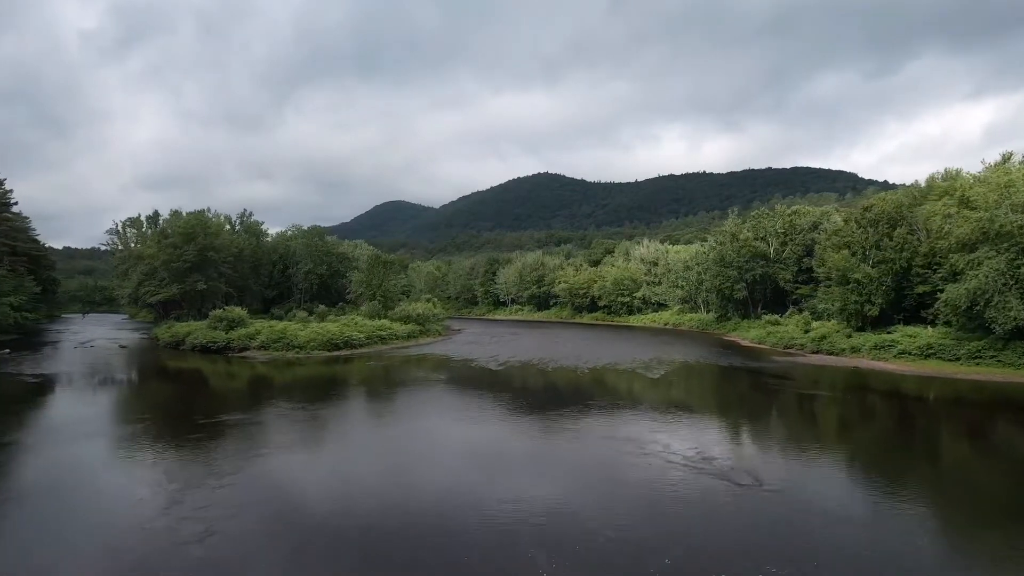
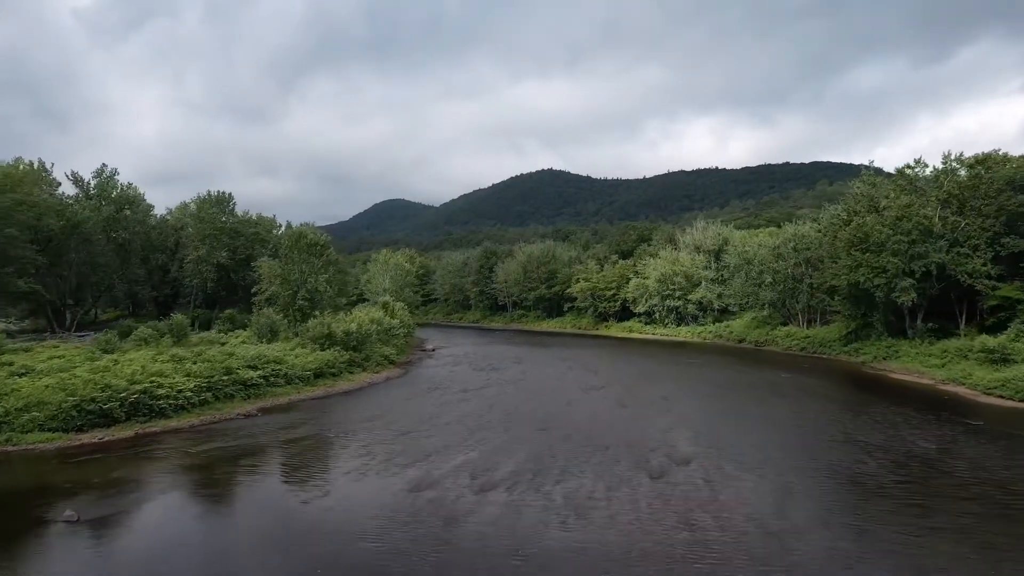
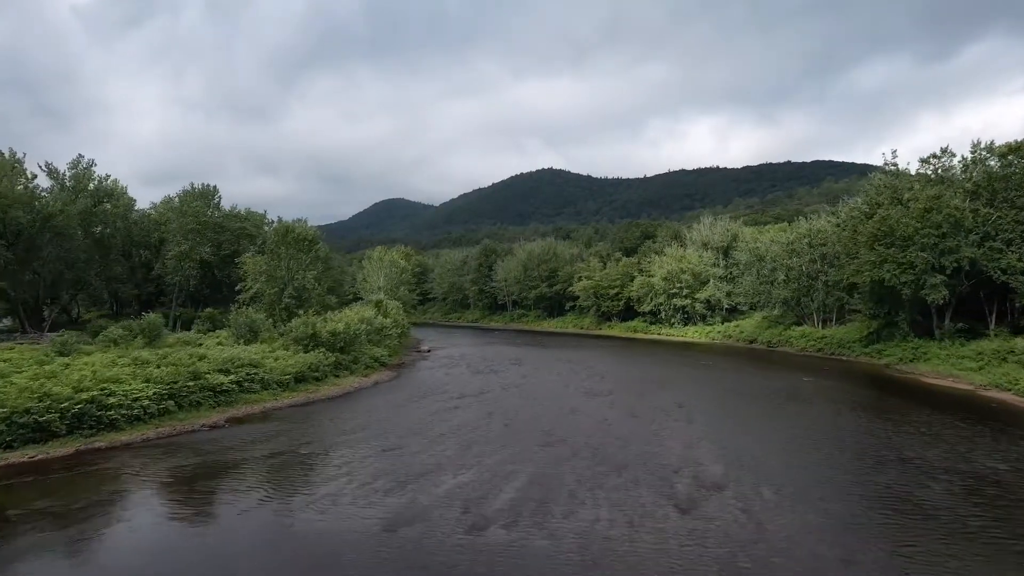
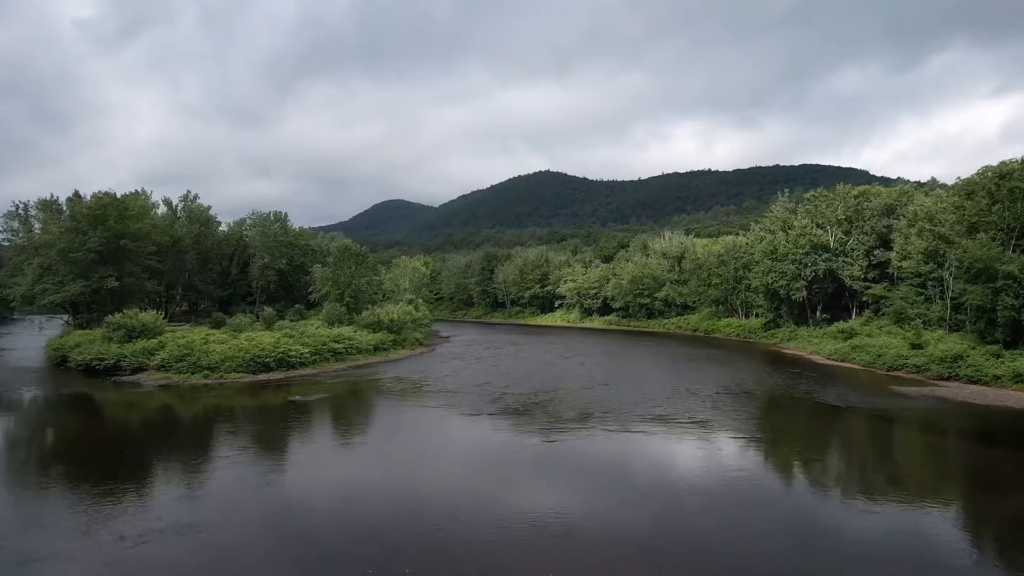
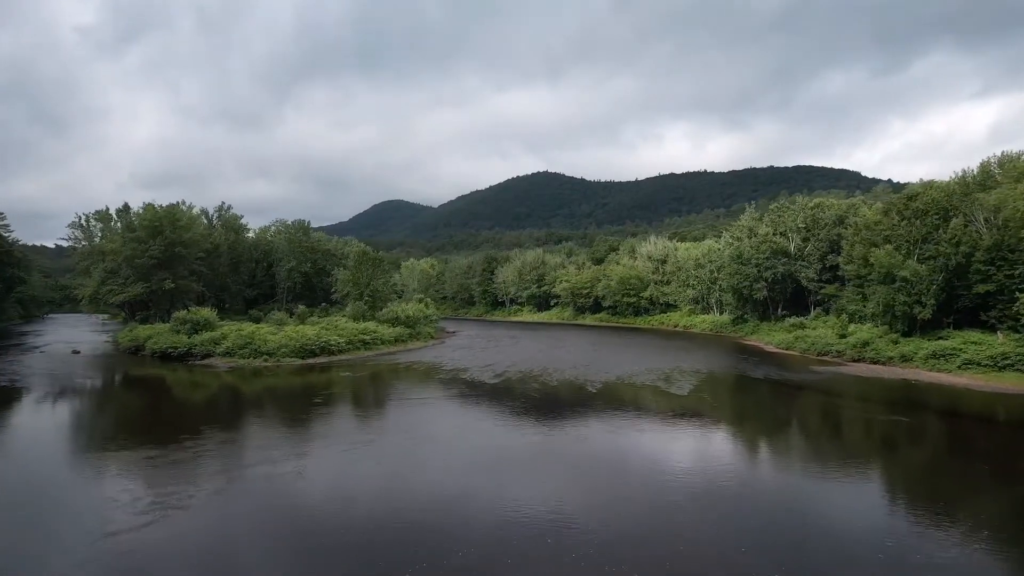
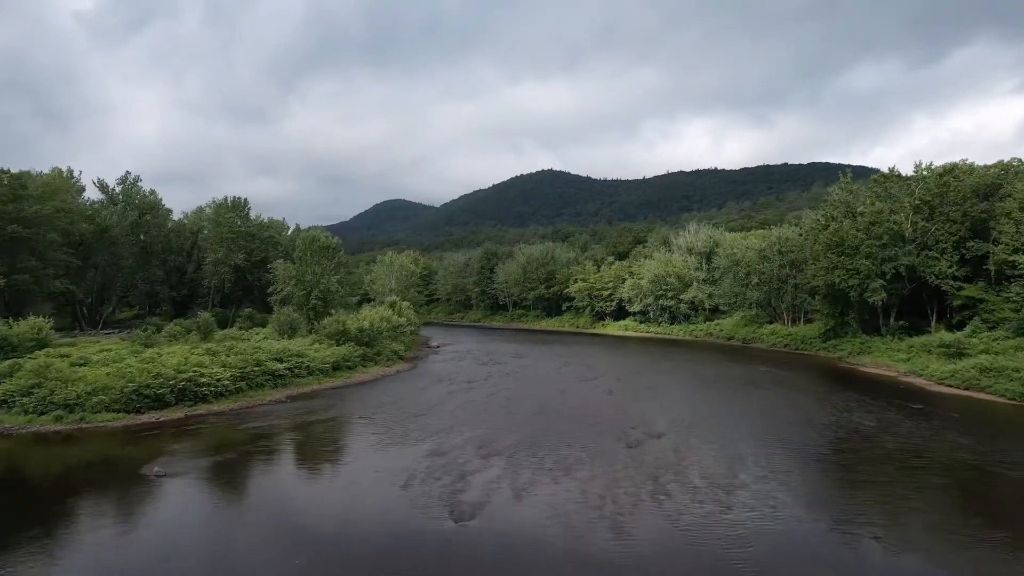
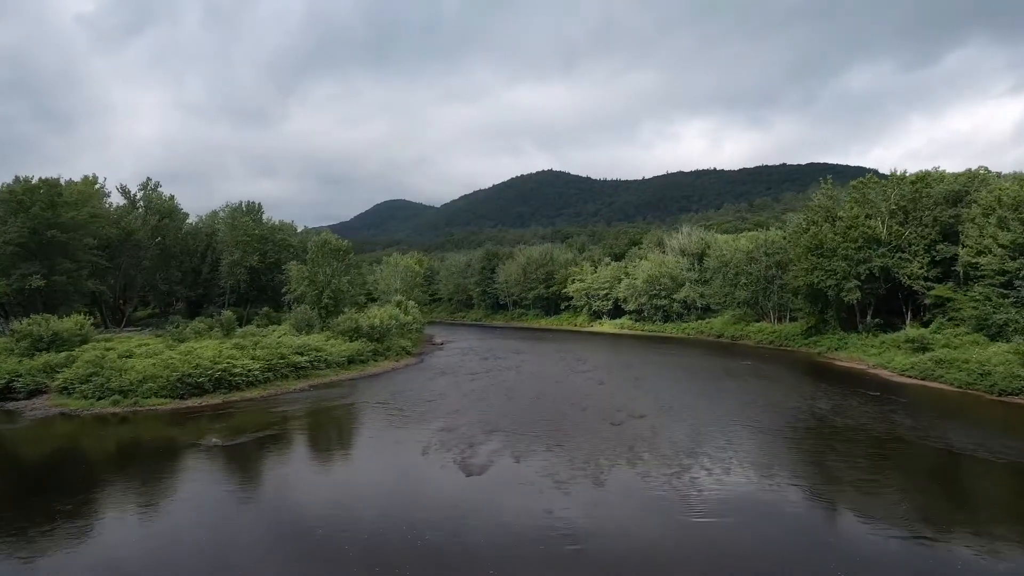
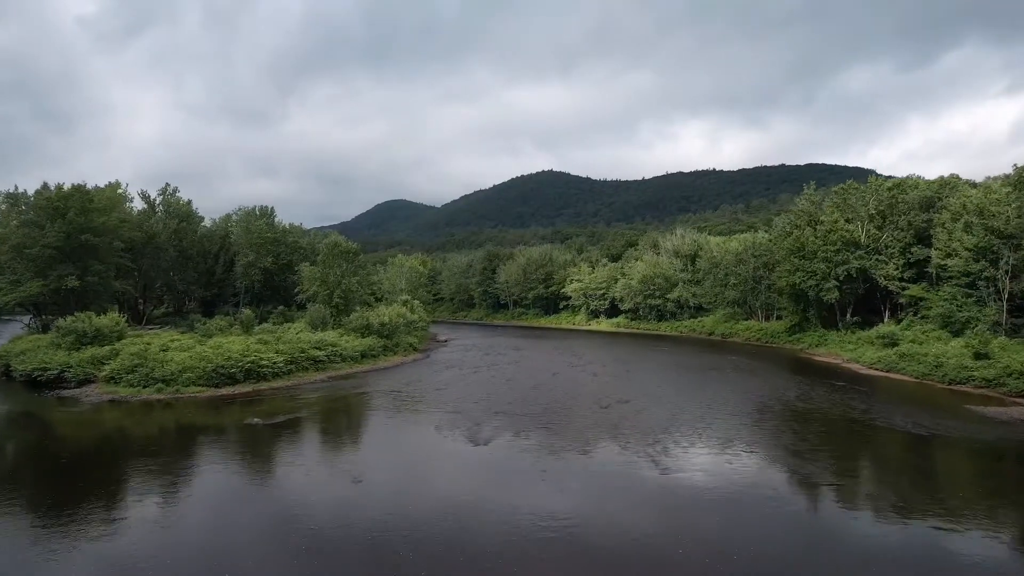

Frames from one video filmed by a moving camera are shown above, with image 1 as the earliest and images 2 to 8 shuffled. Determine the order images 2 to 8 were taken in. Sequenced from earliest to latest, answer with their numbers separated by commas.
5, 4, 8, 7, 6, 2, 3
